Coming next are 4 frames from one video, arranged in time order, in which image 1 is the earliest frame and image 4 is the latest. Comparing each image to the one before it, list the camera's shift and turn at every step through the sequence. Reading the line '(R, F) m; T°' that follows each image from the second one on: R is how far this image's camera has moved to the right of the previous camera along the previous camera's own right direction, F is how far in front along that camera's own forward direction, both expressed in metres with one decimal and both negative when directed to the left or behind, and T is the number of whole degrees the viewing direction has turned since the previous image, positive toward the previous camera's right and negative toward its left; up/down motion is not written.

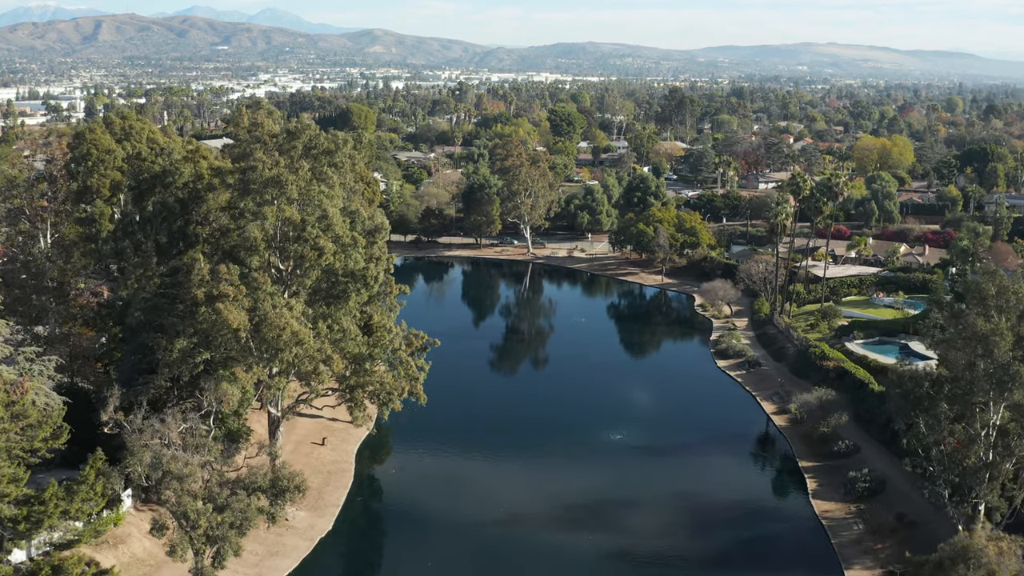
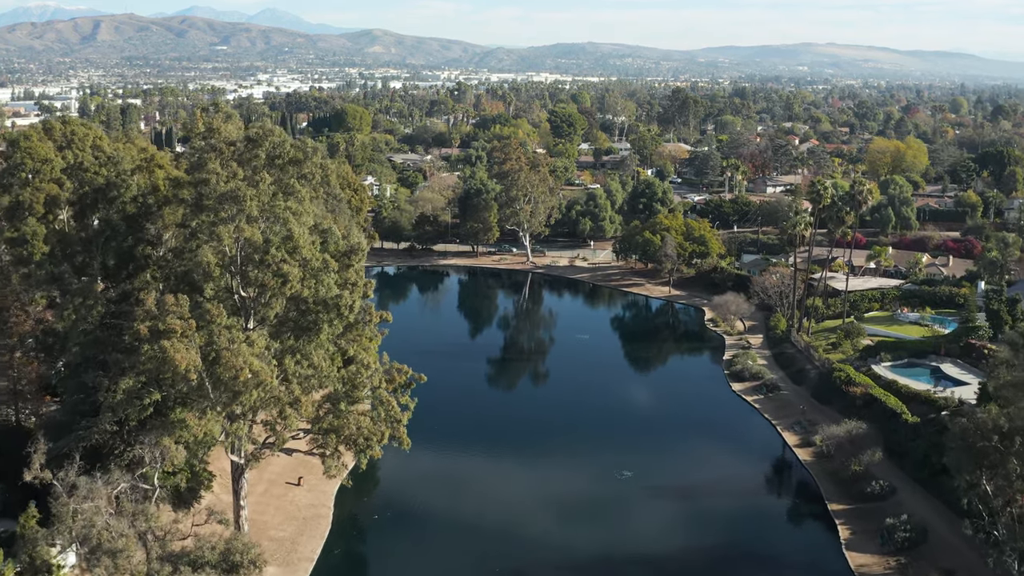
(+0.1, +4.1) m; 0°
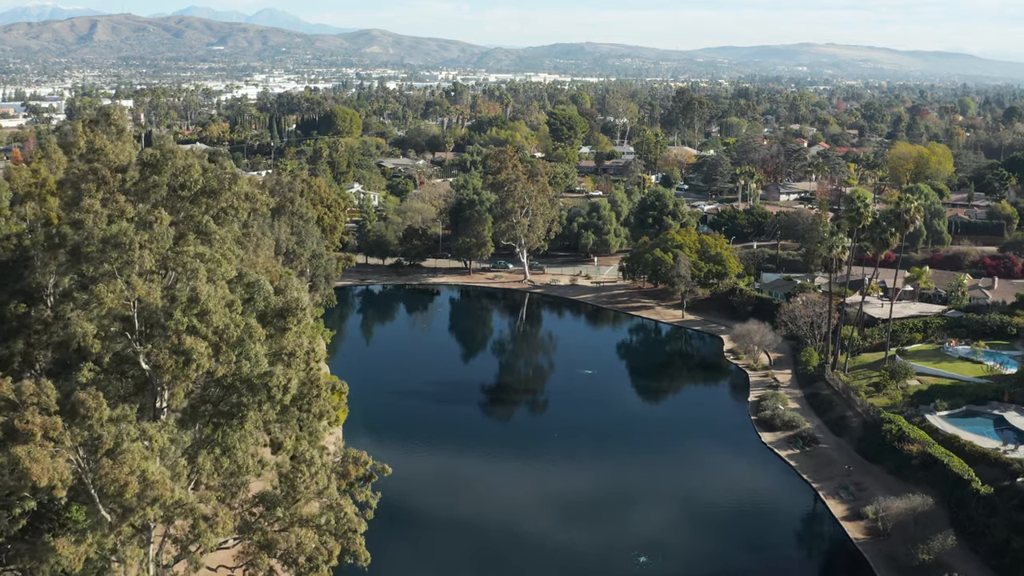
(+0.2, +6.8) m; 0°
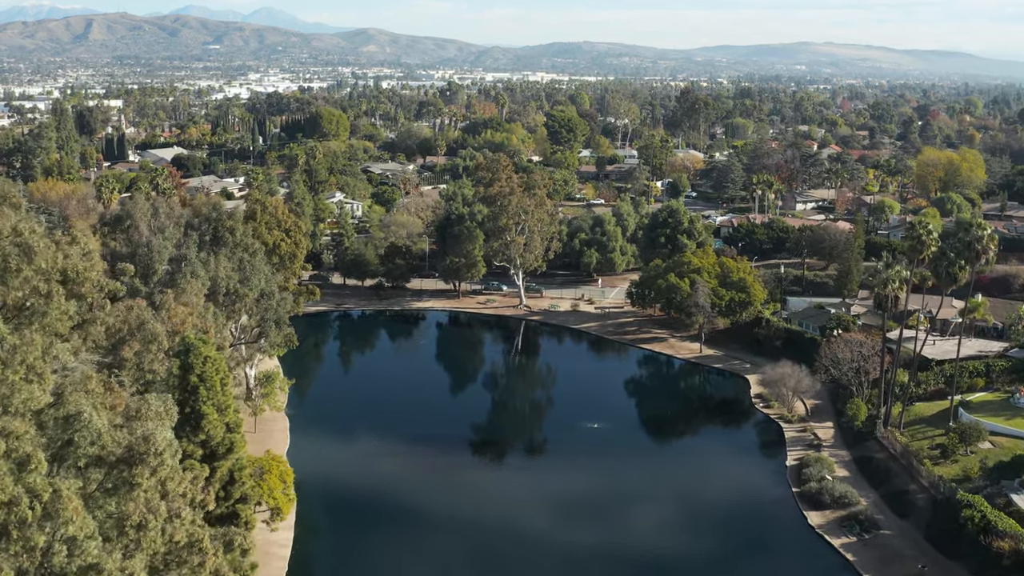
(+0.3, +7.7) m; 0°
